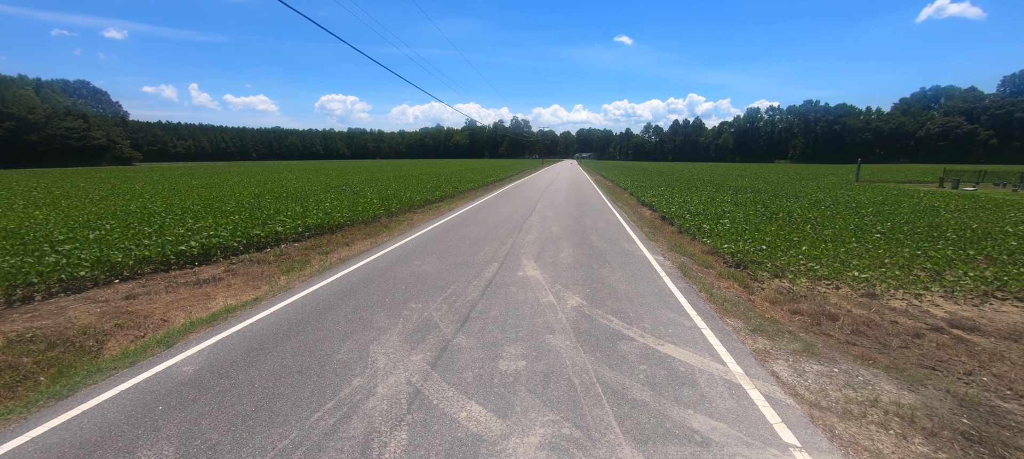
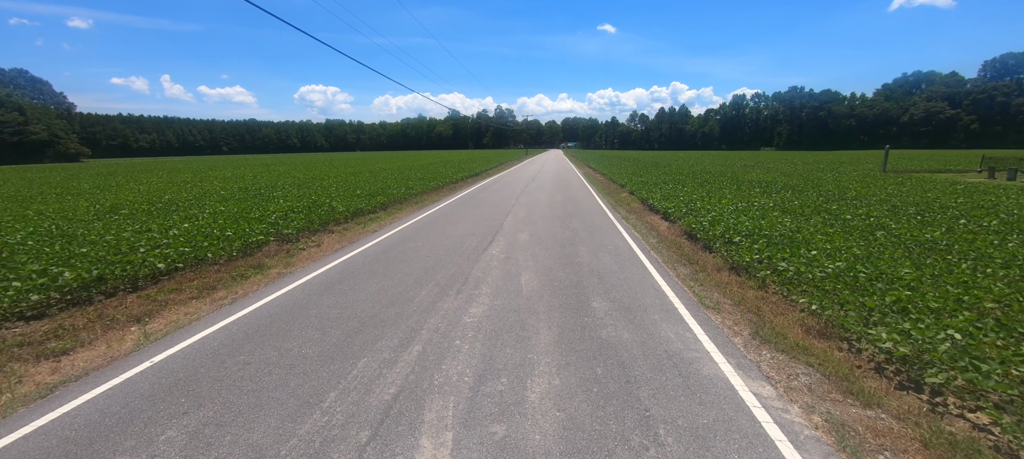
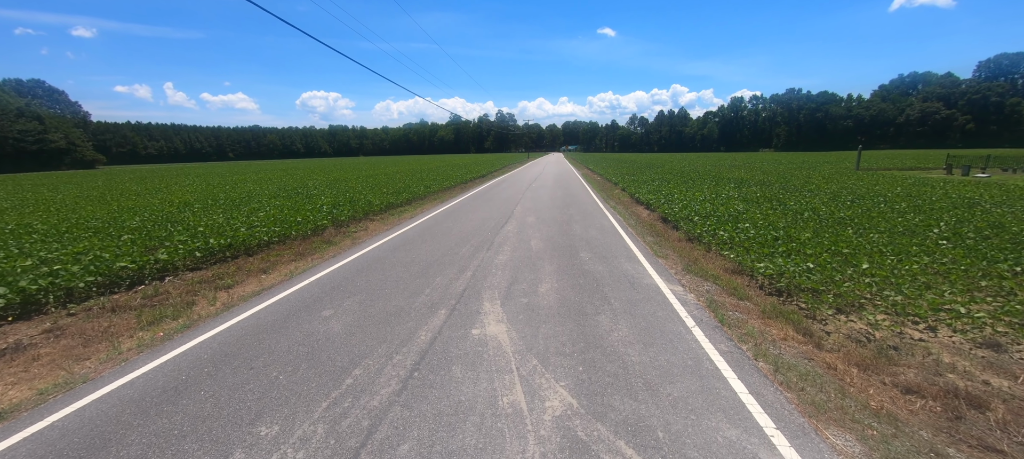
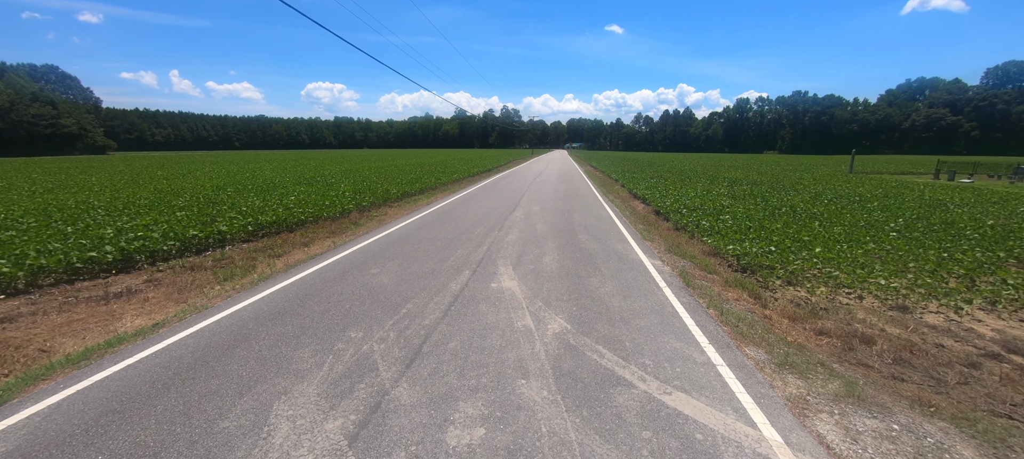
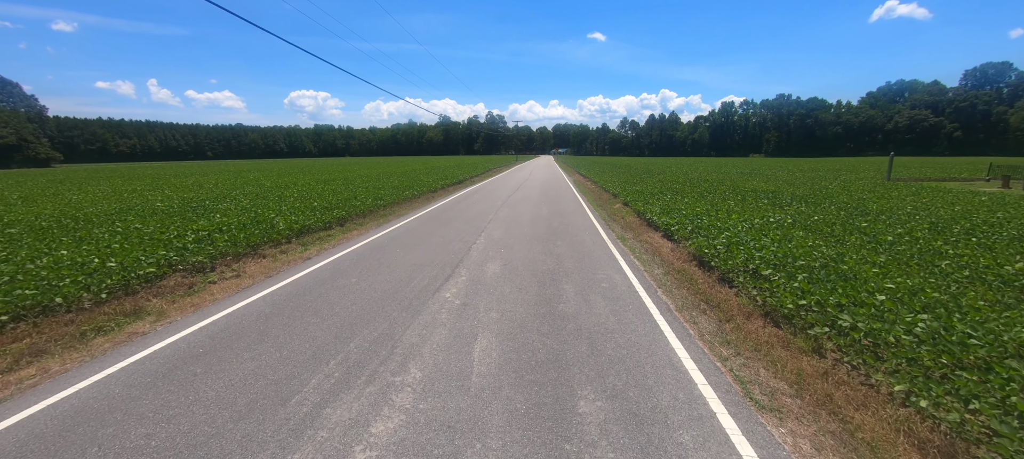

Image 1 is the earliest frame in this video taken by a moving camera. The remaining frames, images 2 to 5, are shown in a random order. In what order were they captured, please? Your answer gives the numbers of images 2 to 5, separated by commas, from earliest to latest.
4, 3, 2, 5
